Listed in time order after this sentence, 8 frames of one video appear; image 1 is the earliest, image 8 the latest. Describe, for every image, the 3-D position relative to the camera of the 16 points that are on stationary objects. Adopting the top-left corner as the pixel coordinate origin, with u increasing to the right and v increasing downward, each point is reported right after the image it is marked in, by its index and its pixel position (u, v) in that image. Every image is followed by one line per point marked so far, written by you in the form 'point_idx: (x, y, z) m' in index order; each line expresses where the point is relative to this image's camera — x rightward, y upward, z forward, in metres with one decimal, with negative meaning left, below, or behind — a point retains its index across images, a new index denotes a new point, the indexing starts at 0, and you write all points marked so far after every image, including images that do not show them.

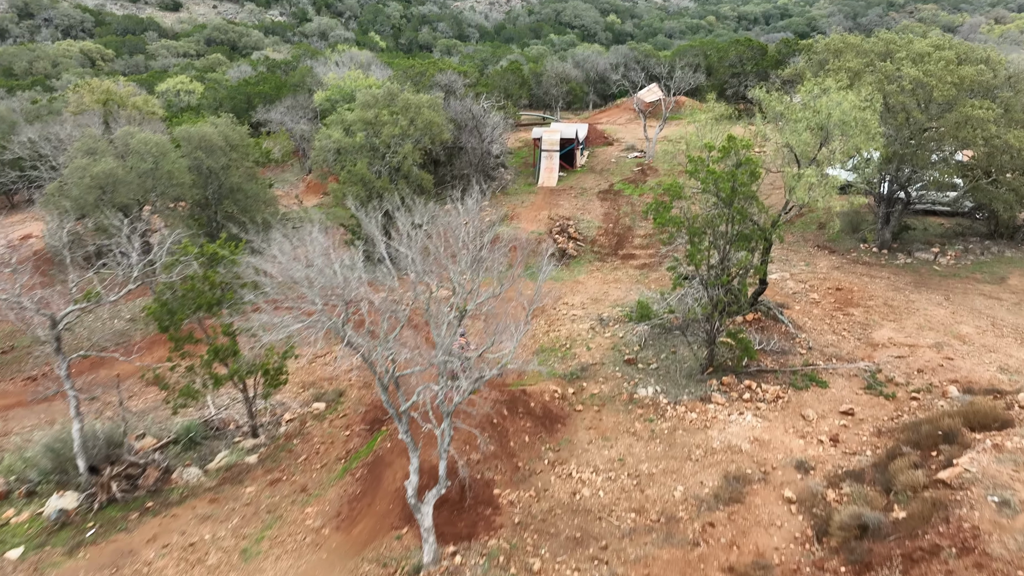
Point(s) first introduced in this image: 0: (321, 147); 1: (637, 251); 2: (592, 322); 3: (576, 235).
0: (-4.5, +3.3, +16.5) m
1: (+3.0, +0.9, +17.1) m
2: (+1.5, -0.6, +12.7) m
3: (+1.6, +1.3, +17.7) m
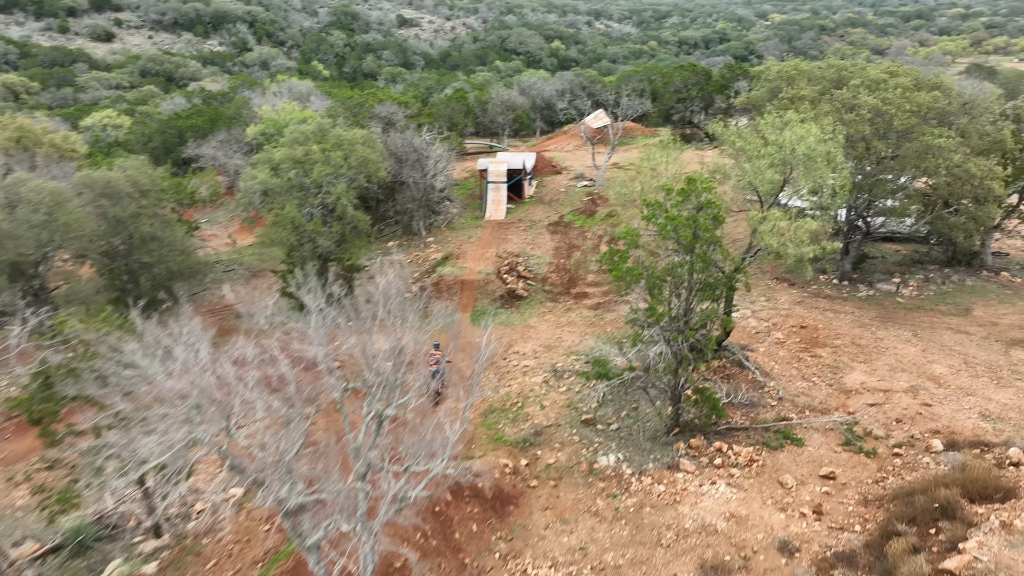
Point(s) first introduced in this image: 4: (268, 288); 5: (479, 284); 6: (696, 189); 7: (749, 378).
0: (-5.8, +2.1, +15.2) m
1: (+1.8, 0.0, +16.2) m
2: (+0.6, -1.4, +11.7) m
3: (+0.3, +0.3, +16.7) m
4: (-6.6, 0.0, +19.0) m
5: (-0.7, +0.1, +15.9) m
6: (+2.2, +1.2, +8.3) m
7: (+3.6, -1.4, +10.7) m
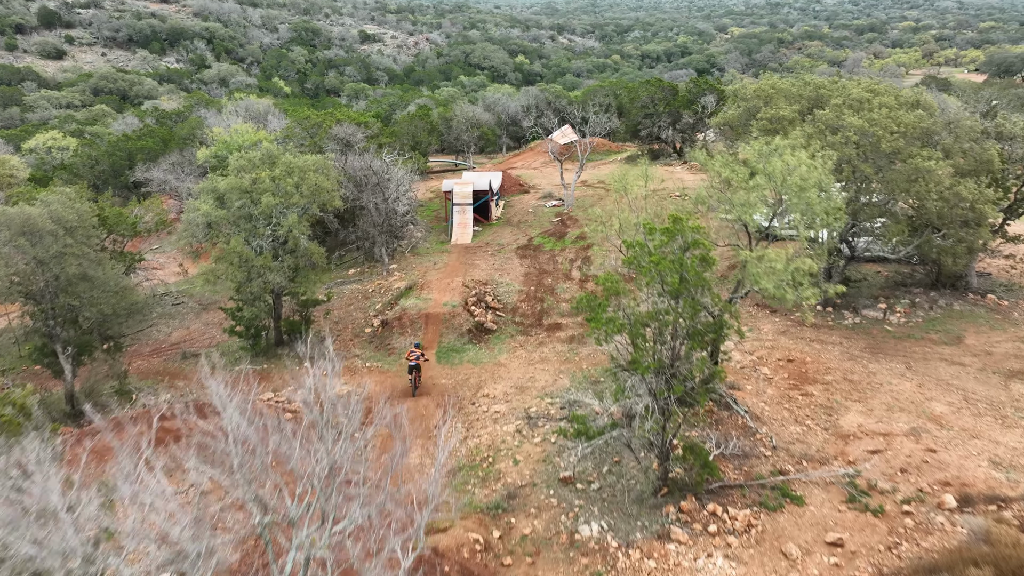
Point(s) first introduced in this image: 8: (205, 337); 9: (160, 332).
0: (-6.4, +1.3, +14.0) m
1: (+1.1, -0.7, +15.3) m
2: (+0.1, -2.1, +10.7) m
3: (-0.4, -0.4, +15.8) m
4: (-7.4, -0.9, +17.7) m
5: (-1.4, -0.6, +14.9) m
6: (+1.8, +0.7, +7.4) m
7: (+3.2, -1.9, +9.9) m
8: (-7.4, -1.2, +17.0) m
9: (-8.8, -1.1, +17.6) m
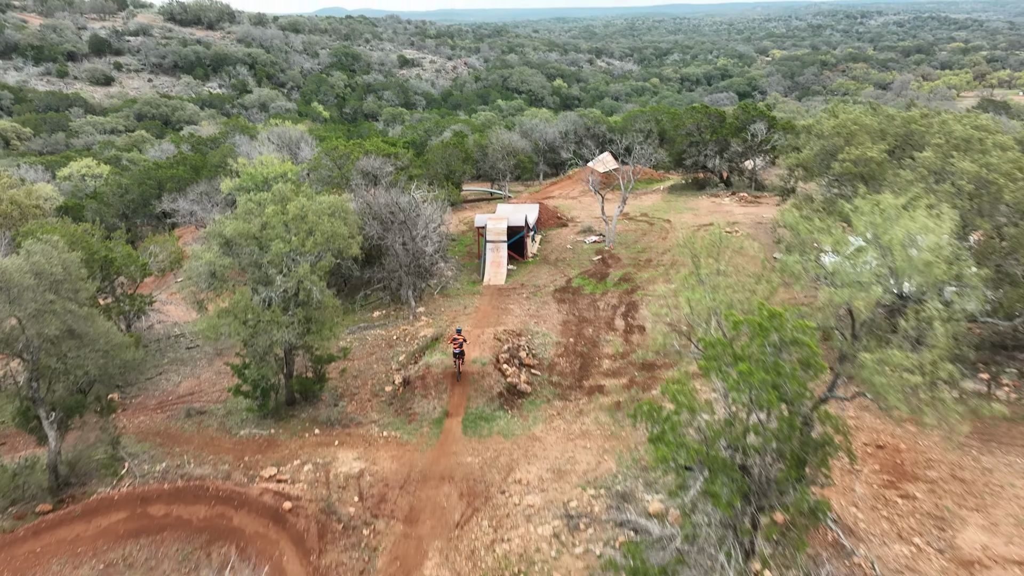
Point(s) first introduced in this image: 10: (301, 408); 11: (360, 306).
0: (-5.8, +0.4, +12.7) m
1: (+1.8, -1.8, +13.5) m
2: (+0.6, -3.0, +9.0) m
3: (+0.3, -1.5, +14.1) m
4: (-6.6, -2.0, +16.4) m
5: (-0.7, -1.7, +13.3) m
6: (+2.1, -0.2, +5.7) m
7: (+3.6, -2.8, +8.0) m
8: (-6.6, -2.3, +15.6) m
9: (-8.0, -2.2, +16.3) m
10: (-4.1, -2.3, +13.5) m
11: (-4.3, -0.5, +19.8) m
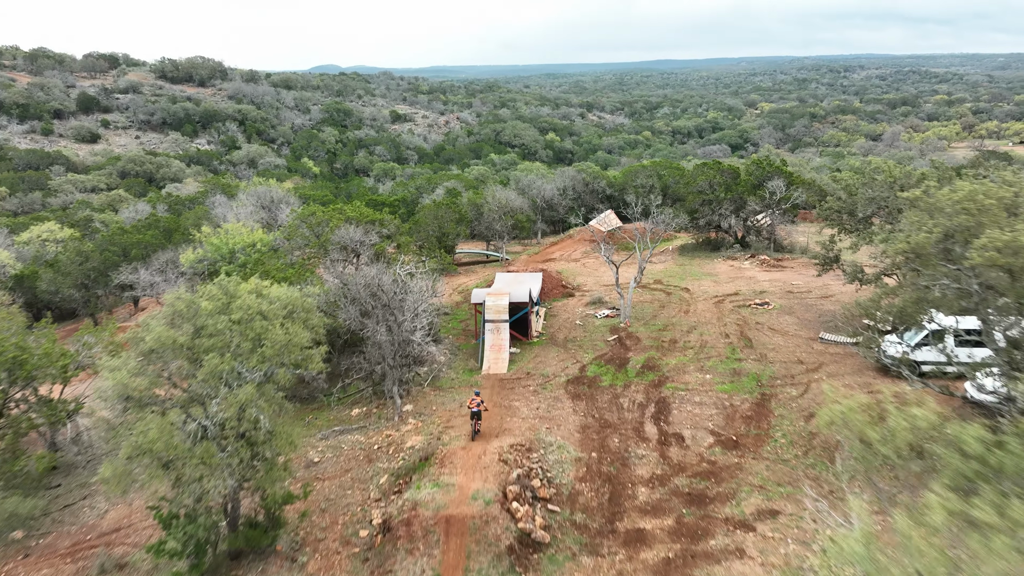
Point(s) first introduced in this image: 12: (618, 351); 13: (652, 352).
0: (-5.6, -1.3, +9.6) m
1: (+2.0, -3.5, +10.4) m
2: (+0.8, -4.4, +5.8) m
3: (+0.5, -3.2, +11.0) m
4: (-6.4, -4.0, +13.2) m
5: (-0.5, -3.4, +10.1) m
6: (+2.4, -1.3, +2.7) m
7: (+3.8, -4.1, +4.9) m
8: (-6.4, -4.2, +12.4) m
9: (-7.8, -4.2, +13.0) m
10: (-3.9, -4.0, +10.3) m
11: (-4.2, -2.7, +16.7) m
12: (+2.7, -1.6, +18.1) m
13: (+3.5, -1.6, +17.8) m
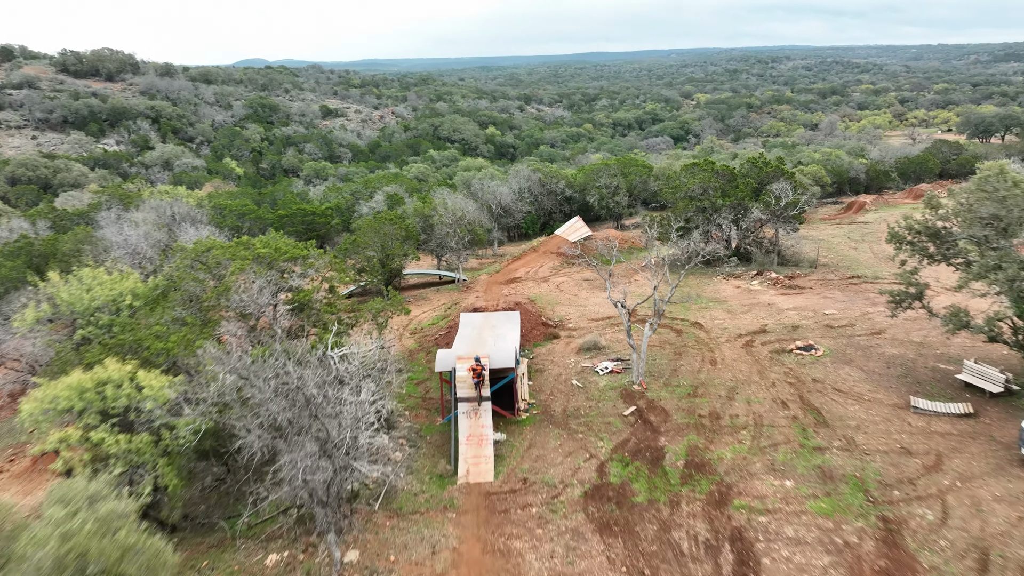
0: (-5.1, -2.8, +3.9) m
1: (+2.4, -4.7, +5.4) m
2: (+1.7, -5.6, +0.7) m
3: (+0.9, -4.4, +5.8) m
4: (-6.1, -5.4, +7.4) m
5: (-0.1, -4.6, +4.9) m
6: (+3.4, -2.6, -2.3) m
7: (+4.8, -5.3, 0.0) m
8: (-6.1, -5.6, +6.7) m
9: (-7.5, -5.6, +7.2) m
10: (-3.4, -5.4, +4.8) m
11: (-4.3, -4.1, +11.2) m
12: (+2.4, -2.7, +13.1) m
13: (+3.3, -2.7, +12.9) m
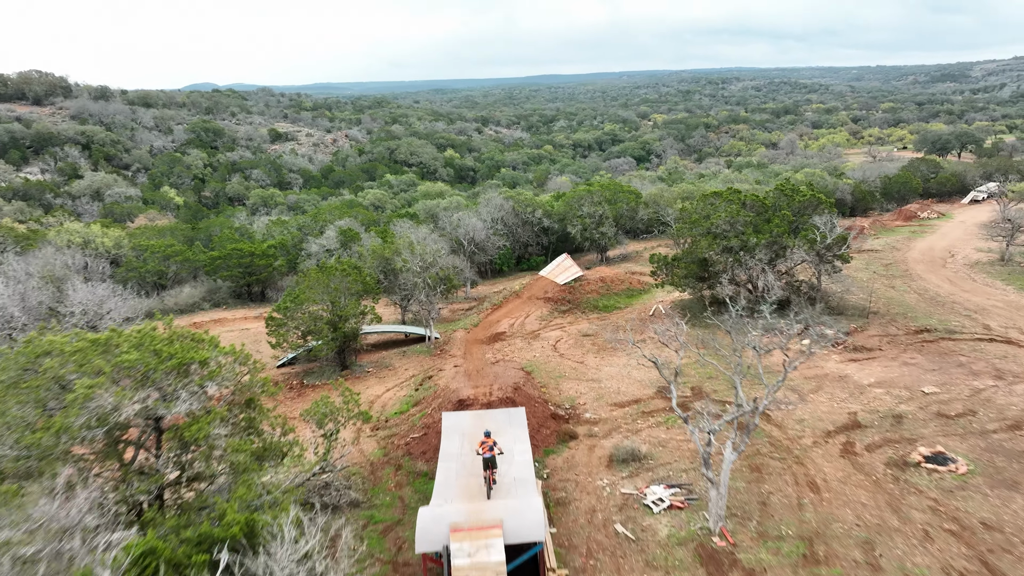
0: (-4.2, -4.1, -1.7) m
1: (+3.3, -5.9, +0.2) m
2: (+2.9, -6.7, -4.6) m
3: (+1.8, -5.7, +0.5) m
4: (-5.3, -6.8, +1.7) m
5: (+0.9, -5.9, -0.5) m
6: (+4.7, -3.5, -7.4) m
7: (+6.0, -6.3, -5.1) m
8: (-5.2, -7.1, +0.9) m
9: (-6.7, -7.1, +1.3) m
10: (-2.4, -6.7, -0.8) m
11: (-3.7, -5.6, +5.5) m
12: (+2.9, -4.2, +7.9) m
13: (+3.7, -4.1, +7.7) m
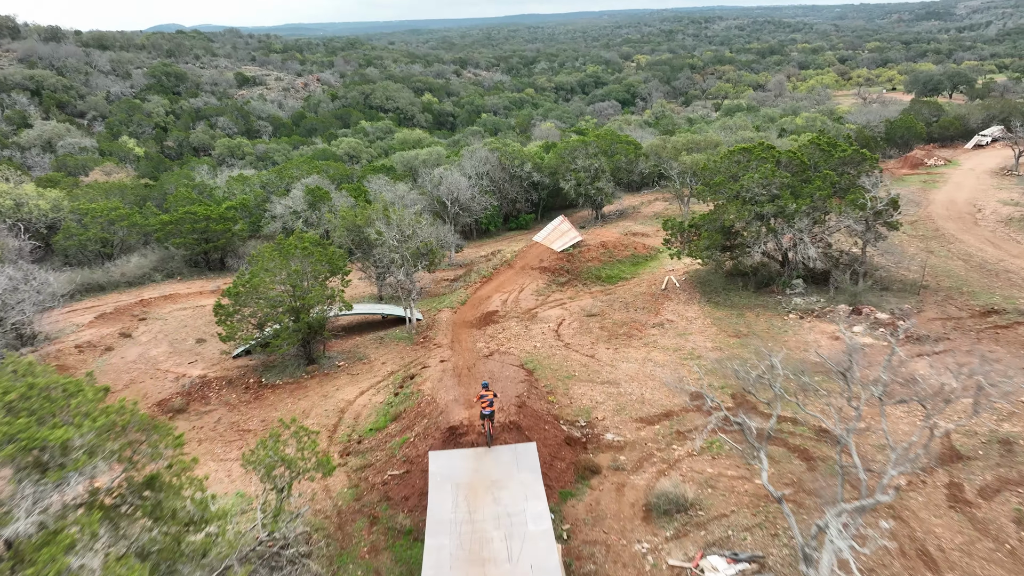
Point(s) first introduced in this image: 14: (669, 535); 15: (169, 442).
0: (-3.6, -5.3, -4.7) m
1: (+3.8, -6.8, -2.5) m
2: (+3.5, -8.0, -7.2) m
3: (+2.3, -6.6, -2.2) m
4: (-4.8, -7.8, -1.2) m
5: (+1.4, -6.9, -3.2) m
6: (+5.4, -5.0, -10.2) m
7: (+6.7, -7.6, -7.7) m
8: (-4.7, -8.1, -1.9) m
9: (-6.2, -8.1, -1.5) m
10: (-1.9, -7.8, -3.6) m
11: (-3.3, -6.2, +2.6) m
12: (+3.1, -4.5, +5.0) m
13: (+4.0, -4.5, +4.9) m
14: (+2.1, -3.3, +9.7) m
15: (-4.1, -1.3, +8.4) m
